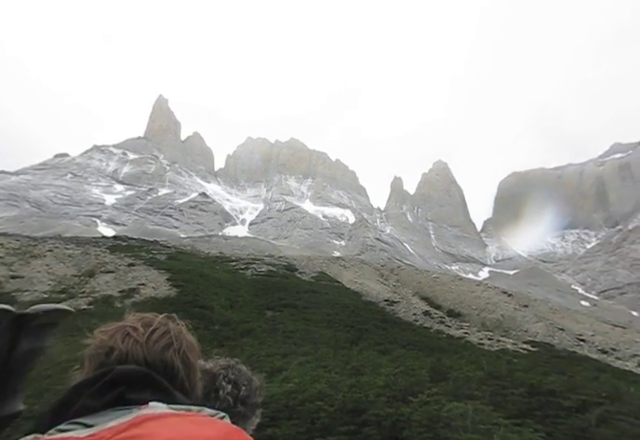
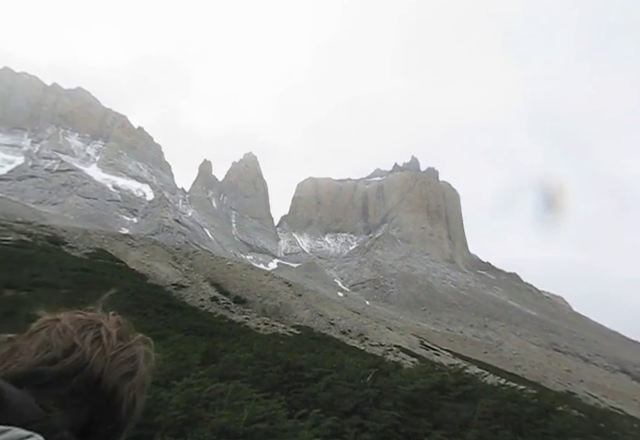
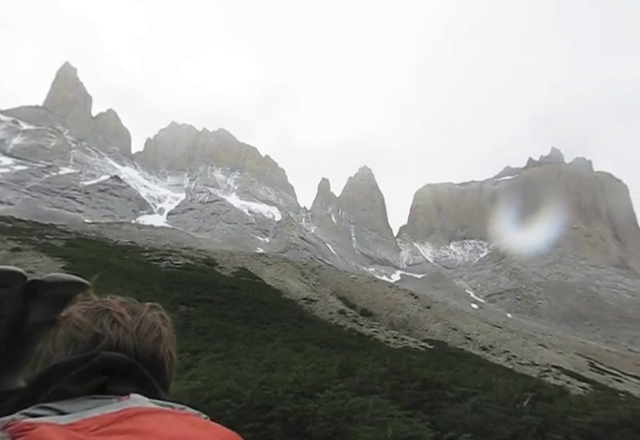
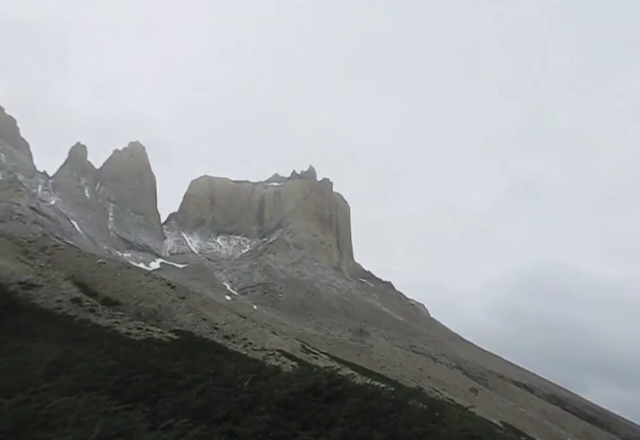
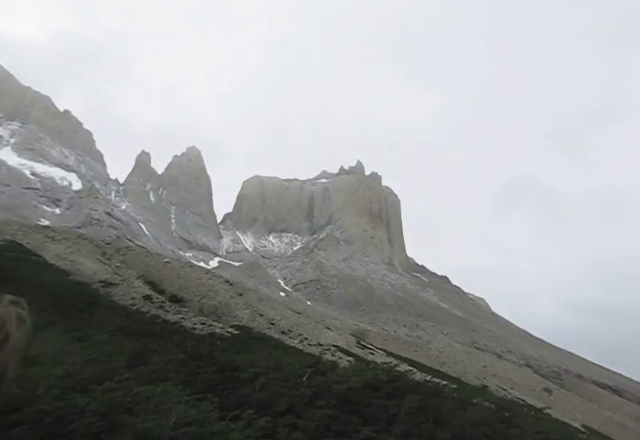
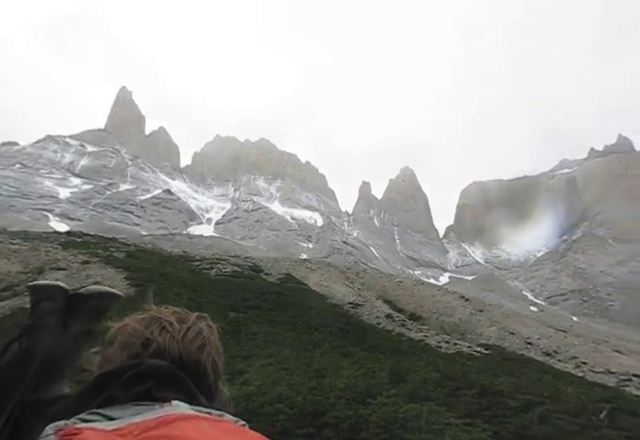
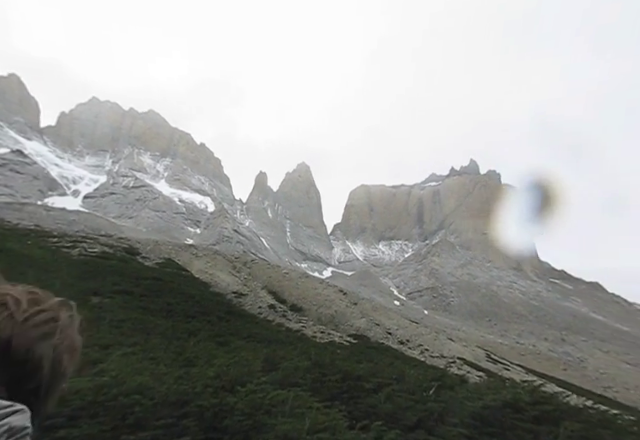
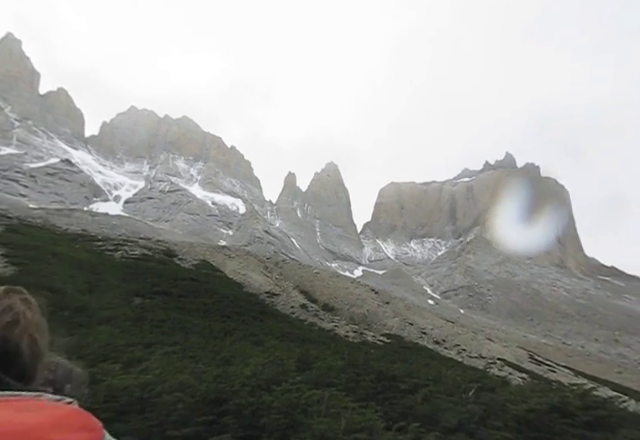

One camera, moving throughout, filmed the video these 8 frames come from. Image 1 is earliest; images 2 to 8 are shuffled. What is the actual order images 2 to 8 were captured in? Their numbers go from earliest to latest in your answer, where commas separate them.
6, 3, 8, 7, 2, 5, 4
